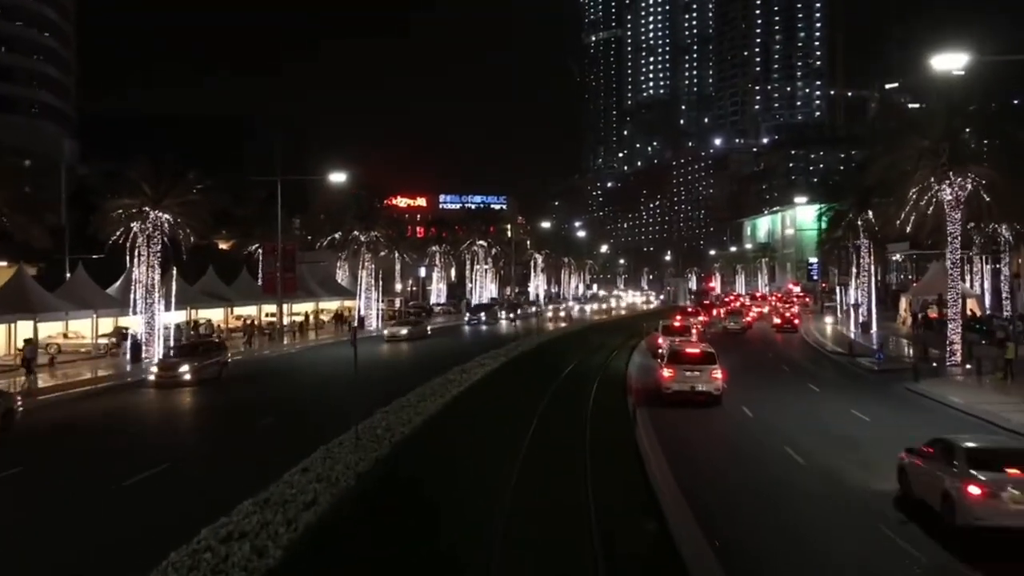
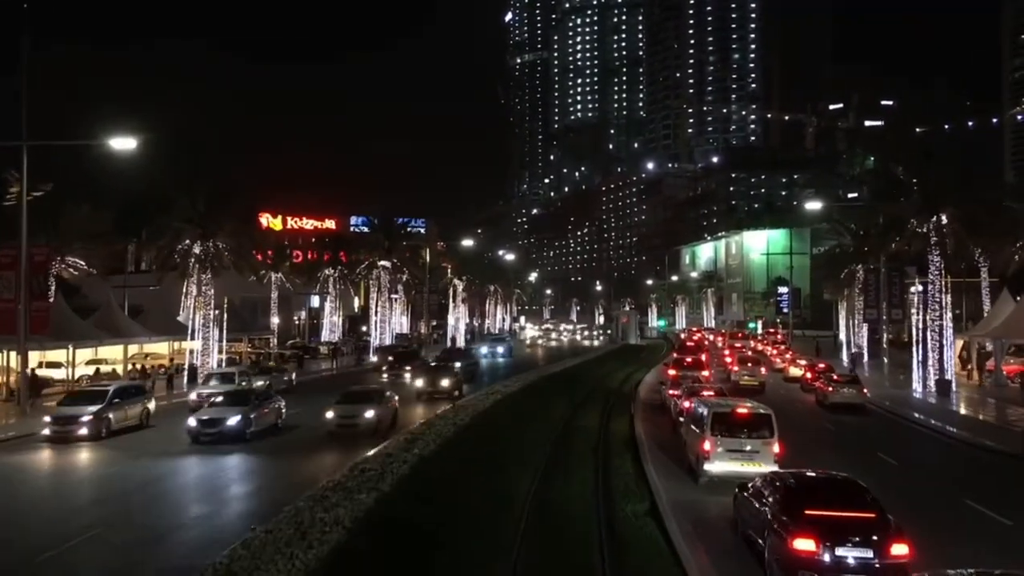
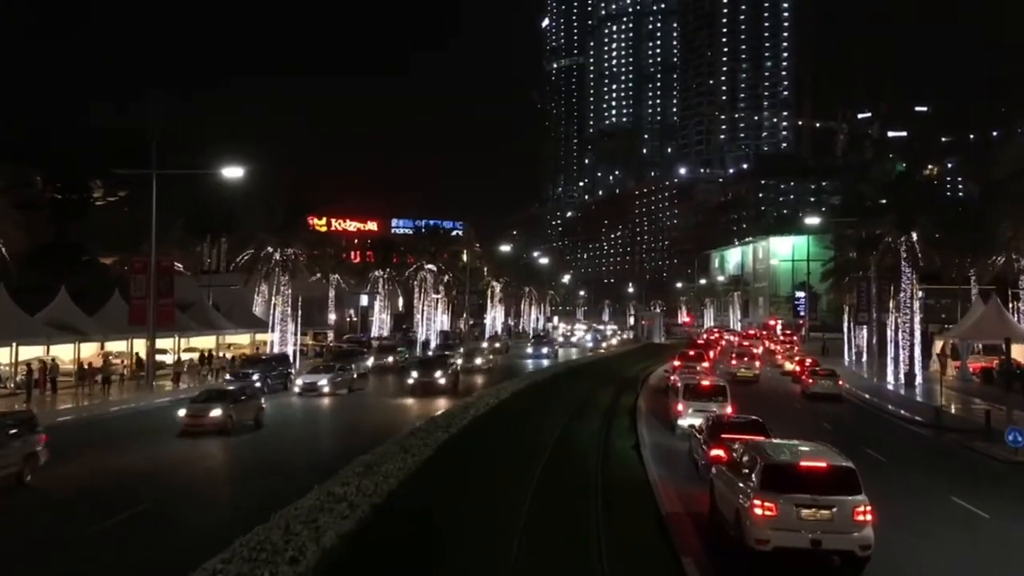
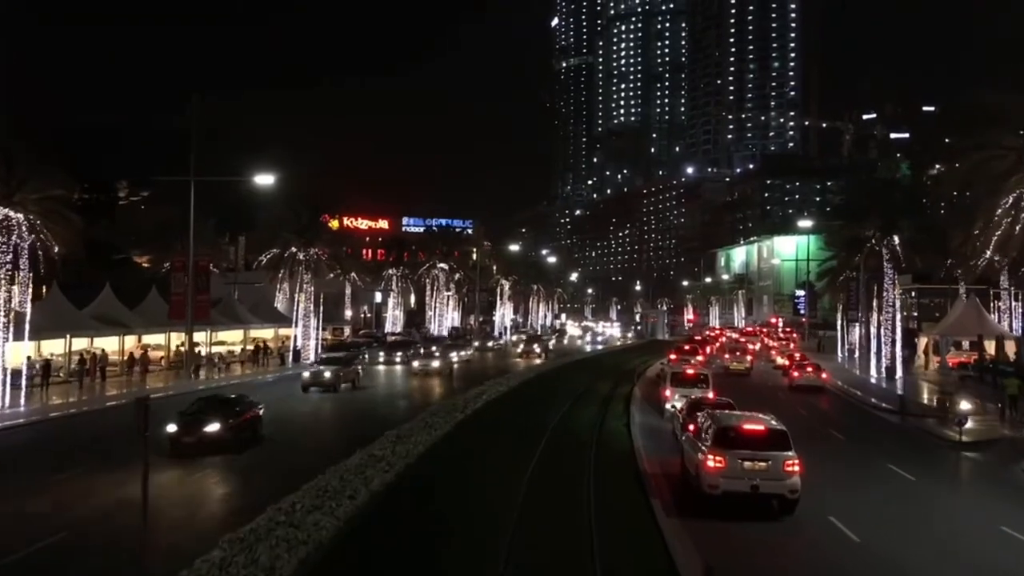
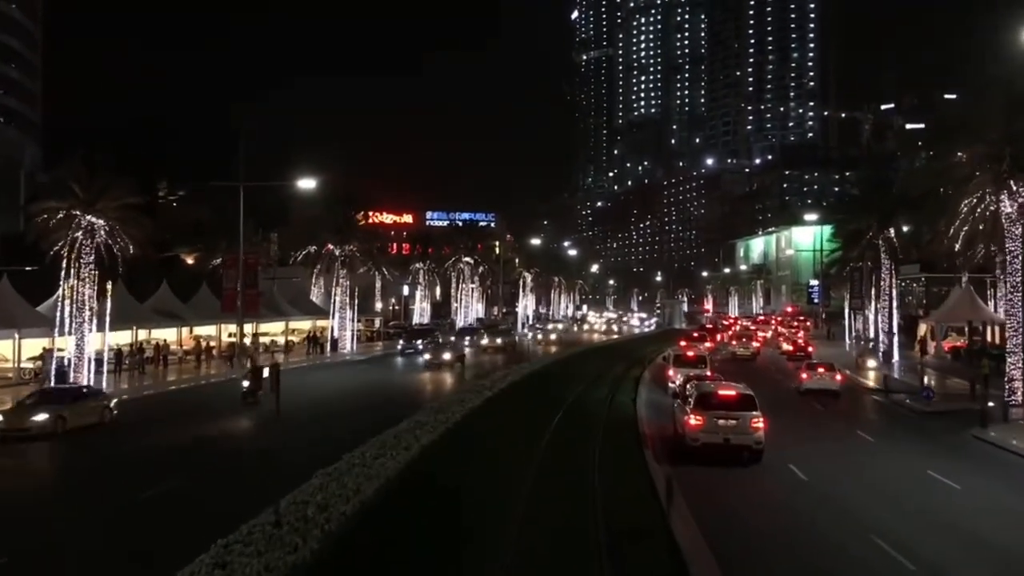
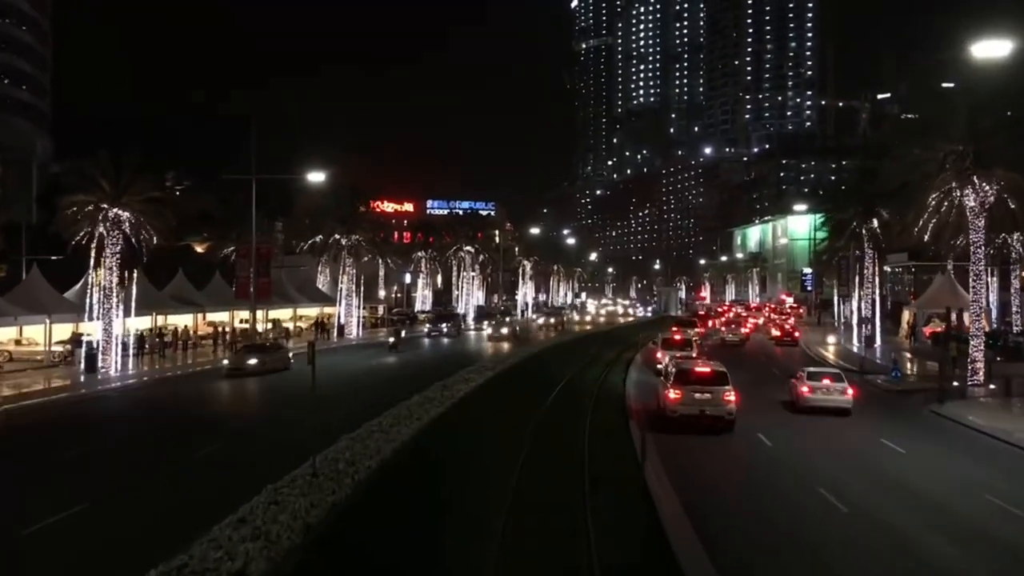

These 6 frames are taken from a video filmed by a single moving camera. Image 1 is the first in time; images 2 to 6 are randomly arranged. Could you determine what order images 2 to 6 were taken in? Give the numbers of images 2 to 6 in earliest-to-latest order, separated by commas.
6, 5, 4, 3, 2
